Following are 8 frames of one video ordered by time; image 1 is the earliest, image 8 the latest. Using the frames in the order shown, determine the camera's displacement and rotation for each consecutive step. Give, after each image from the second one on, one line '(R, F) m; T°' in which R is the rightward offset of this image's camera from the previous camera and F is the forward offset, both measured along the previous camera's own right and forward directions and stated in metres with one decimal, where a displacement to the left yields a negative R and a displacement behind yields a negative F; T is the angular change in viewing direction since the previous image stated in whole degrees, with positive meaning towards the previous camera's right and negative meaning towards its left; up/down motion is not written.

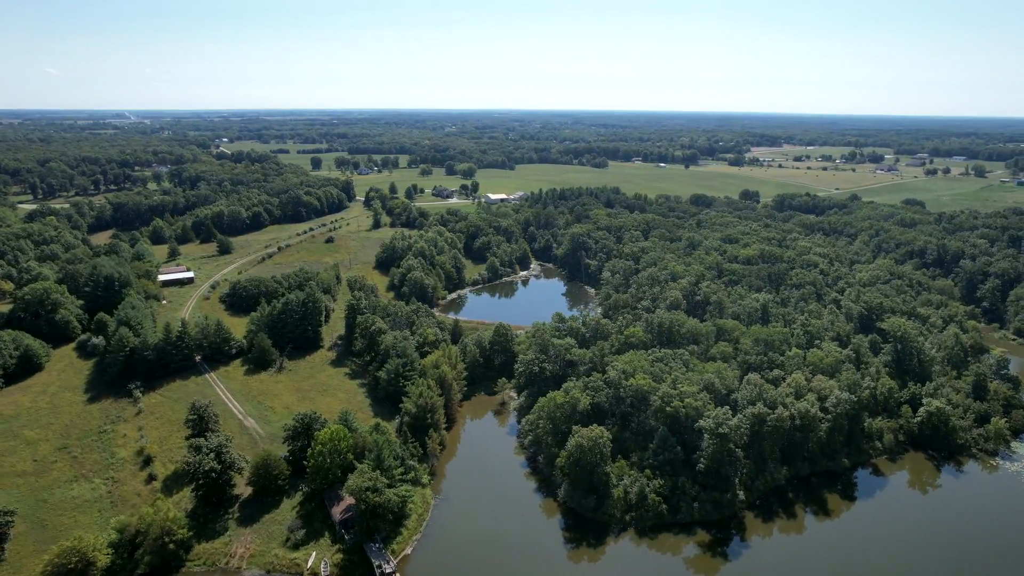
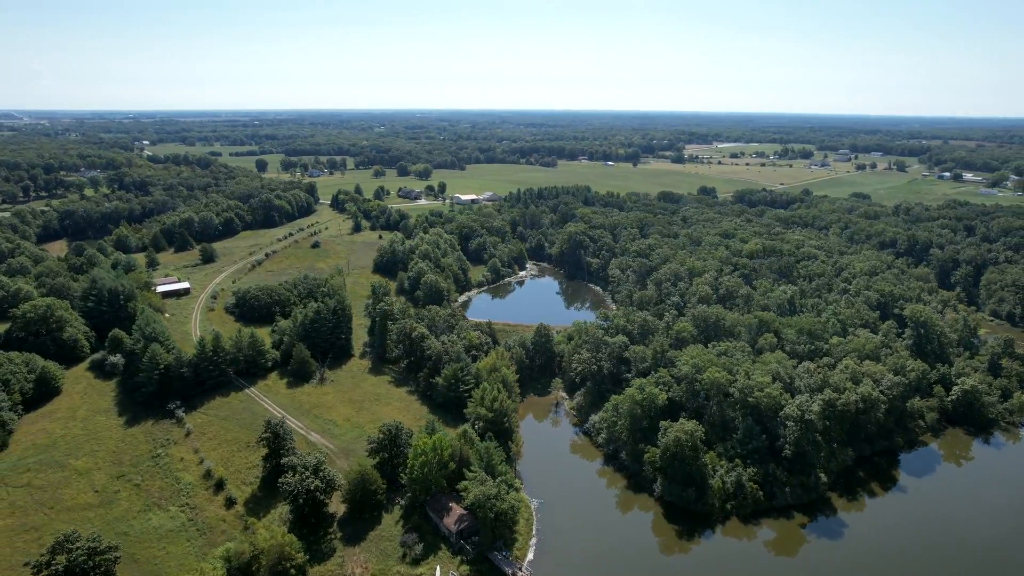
(-11.8, +0.8) m; +6°
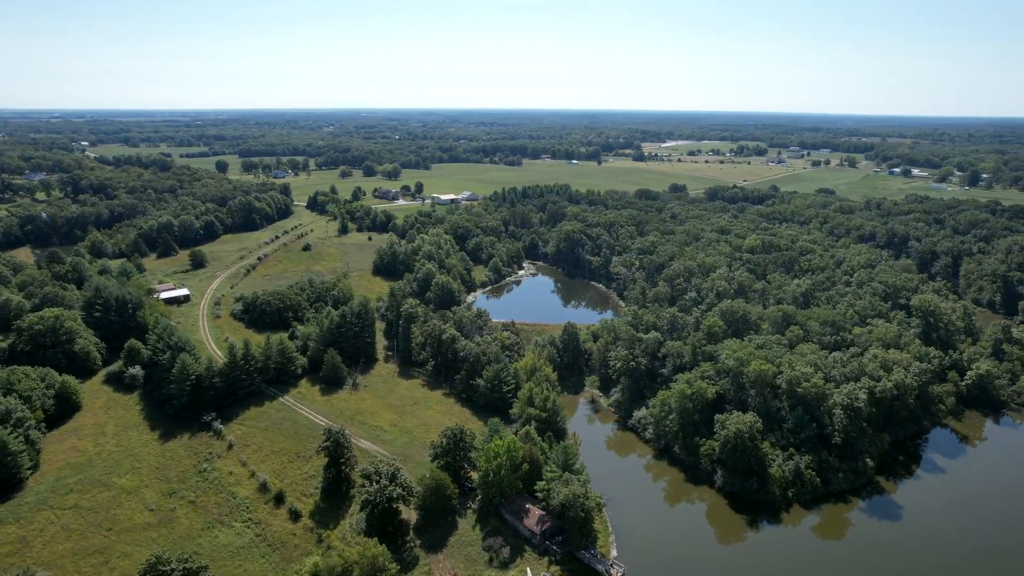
(-8.2, +0.4) m; +4°
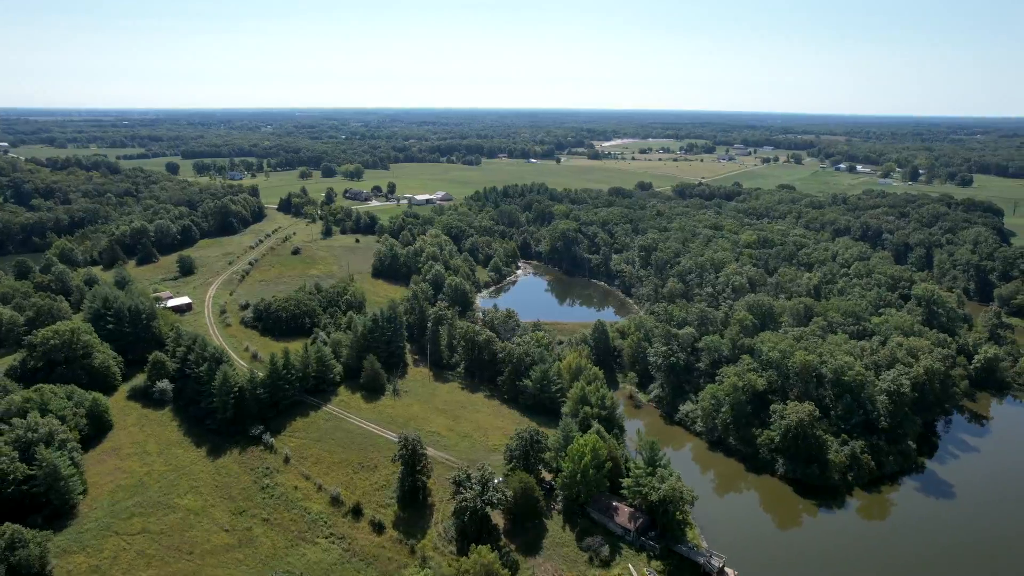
(-9.4, +0.6) m; +5°
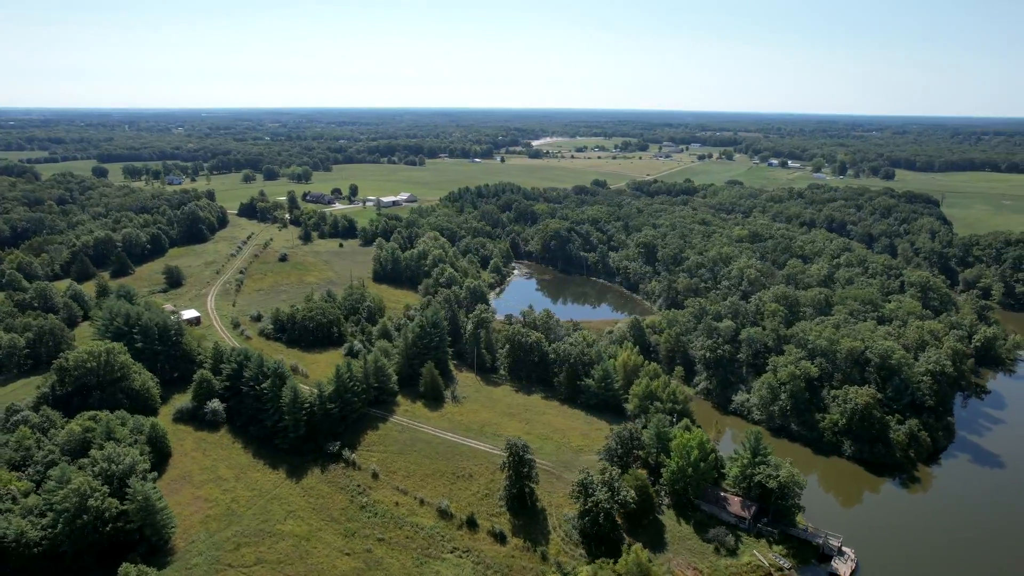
(-12.5, +1.0) m; +7°
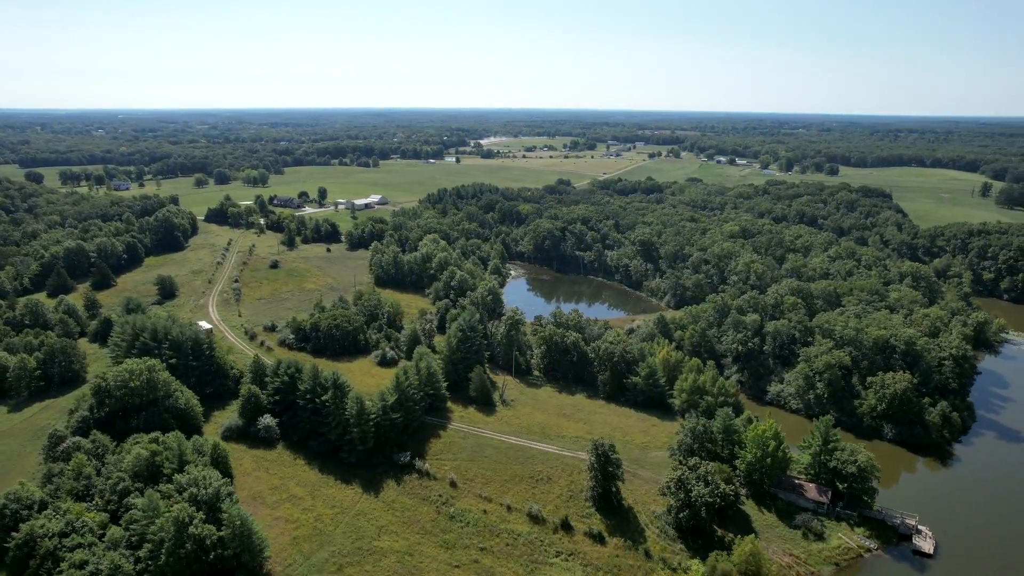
(-9.9, +0.7) m; +6°
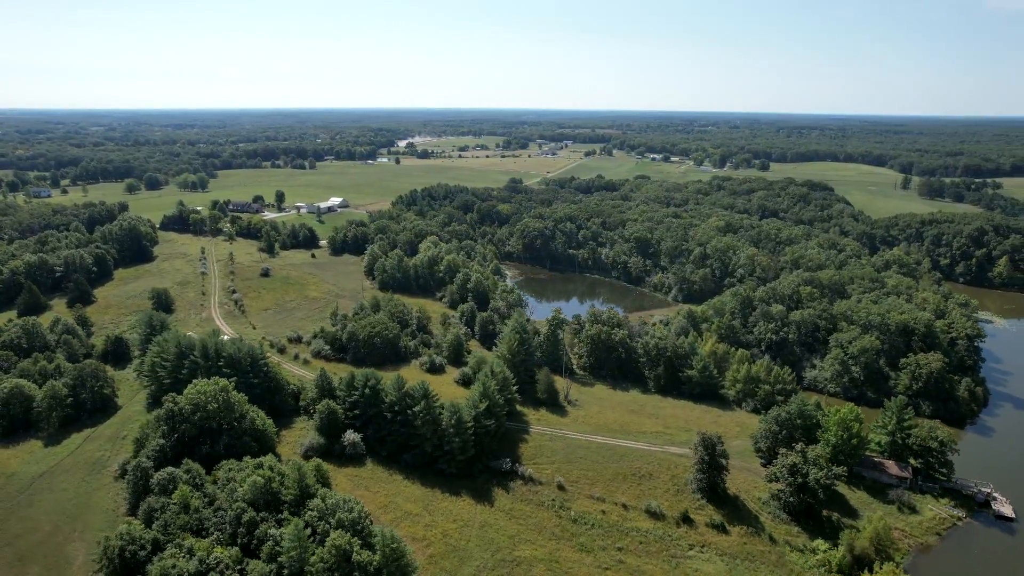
(-13.1, +1.1) m; +7°
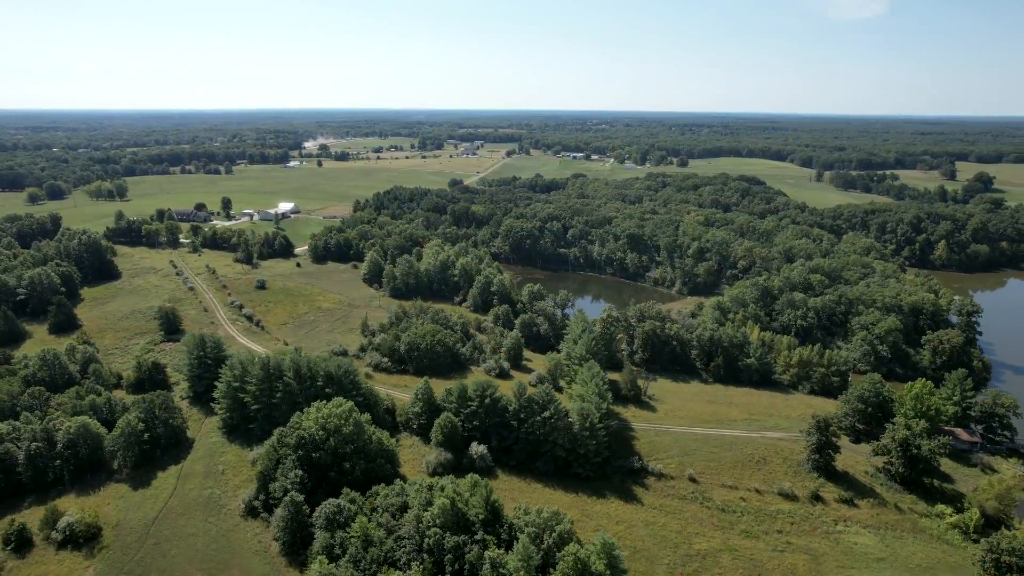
(-16.5, +1.6) m; +9°
